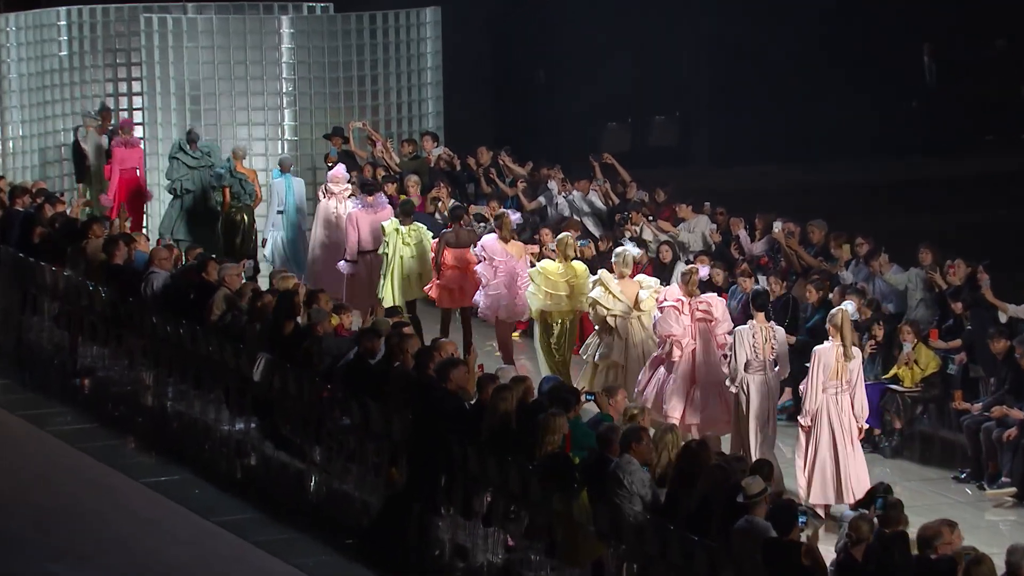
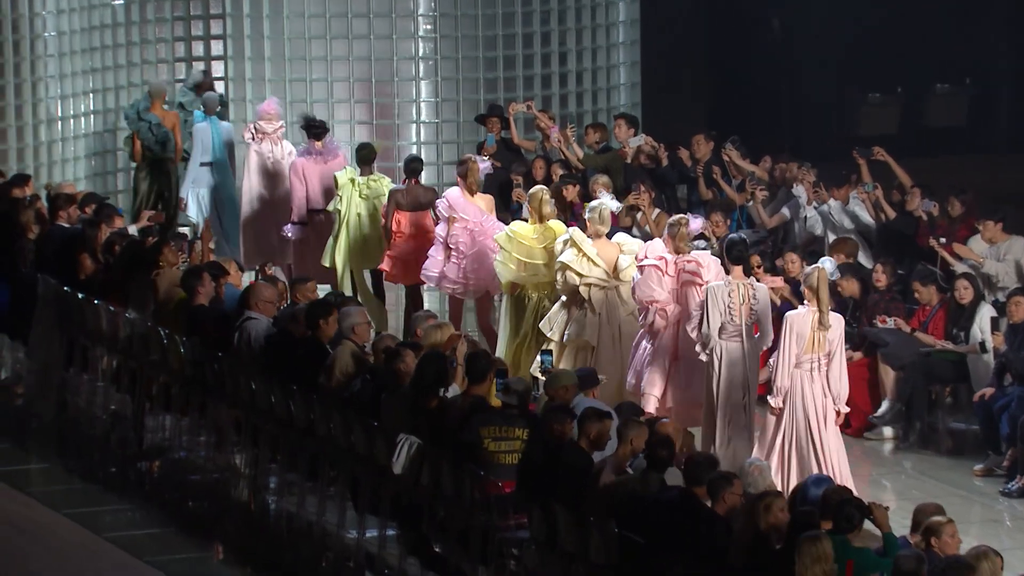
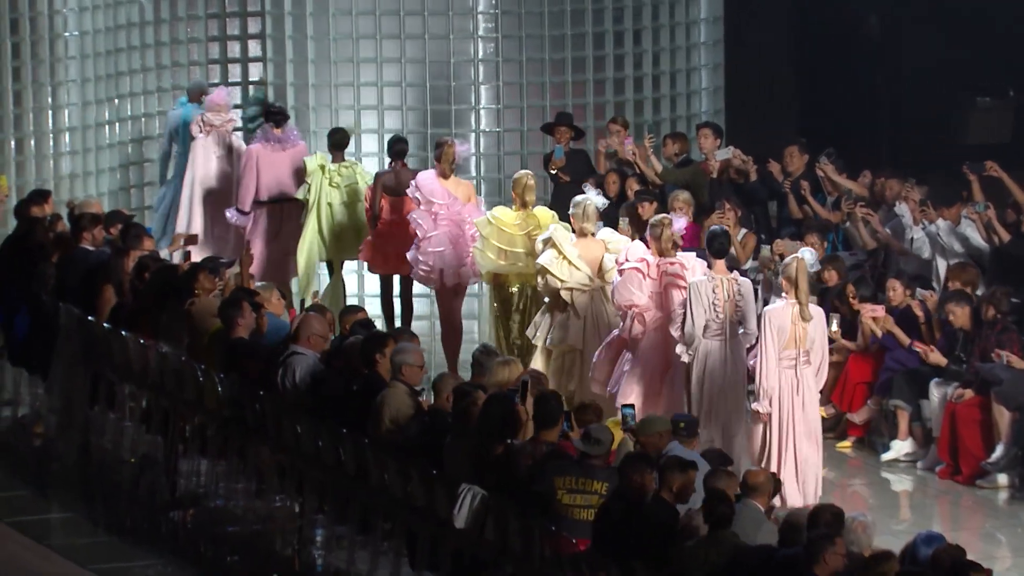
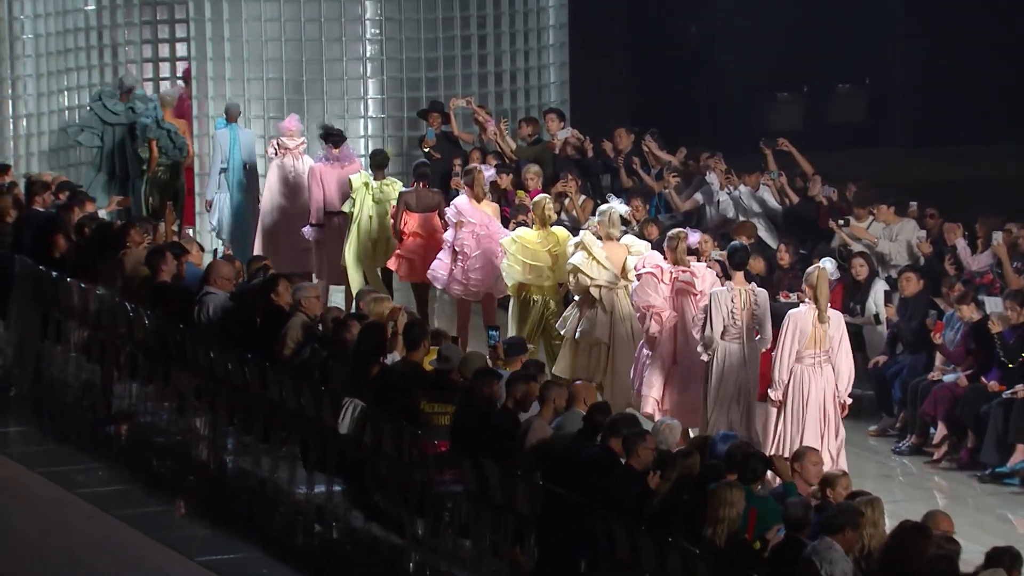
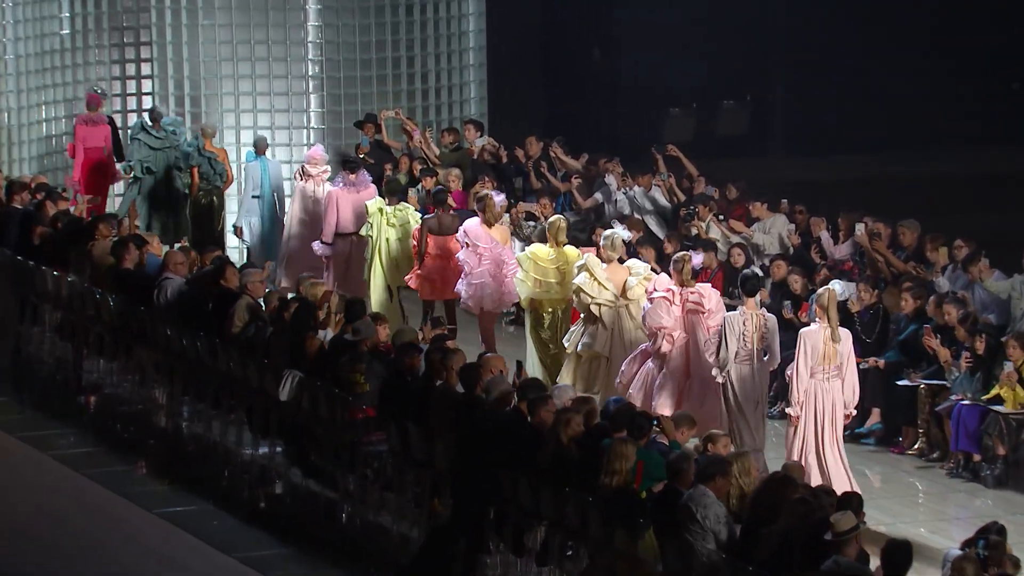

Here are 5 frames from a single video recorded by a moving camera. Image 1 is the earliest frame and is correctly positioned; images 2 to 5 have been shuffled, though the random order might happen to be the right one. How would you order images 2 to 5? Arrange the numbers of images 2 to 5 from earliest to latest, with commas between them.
5, 4, 2, 3
